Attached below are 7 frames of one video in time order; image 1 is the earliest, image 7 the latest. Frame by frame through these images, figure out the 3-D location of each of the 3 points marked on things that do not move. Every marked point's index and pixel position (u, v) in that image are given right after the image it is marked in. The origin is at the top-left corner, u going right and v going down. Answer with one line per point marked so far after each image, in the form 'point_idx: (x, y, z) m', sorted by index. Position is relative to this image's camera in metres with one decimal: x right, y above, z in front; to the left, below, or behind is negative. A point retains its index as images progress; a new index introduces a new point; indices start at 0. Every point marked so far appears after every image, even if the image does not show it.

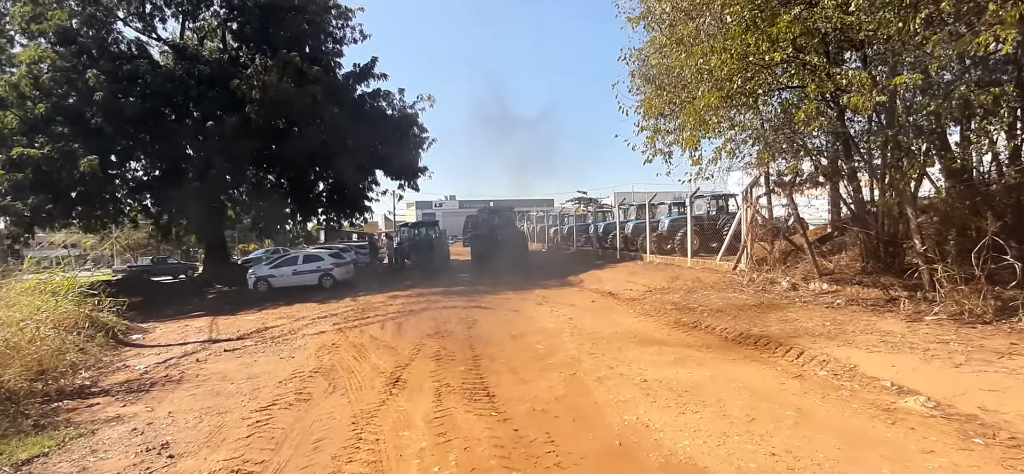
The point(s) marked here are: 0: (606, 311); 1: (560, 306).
0: (+1.8, -1.4, +10.9) m
1: (+1.0, -1.4, +11.8) m
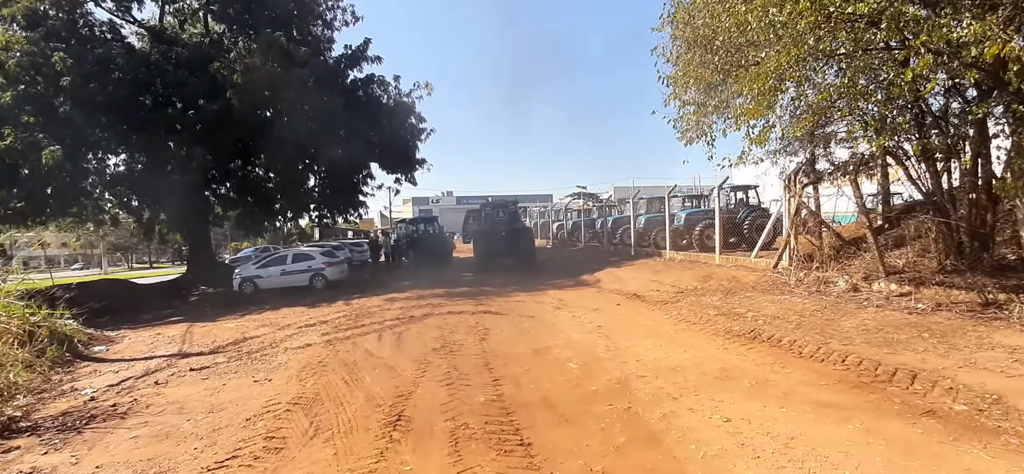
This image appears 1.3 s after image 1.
0: (+2.1, -1.3, +9.4) m
1: (+1.2, -1.3, +10.3) m
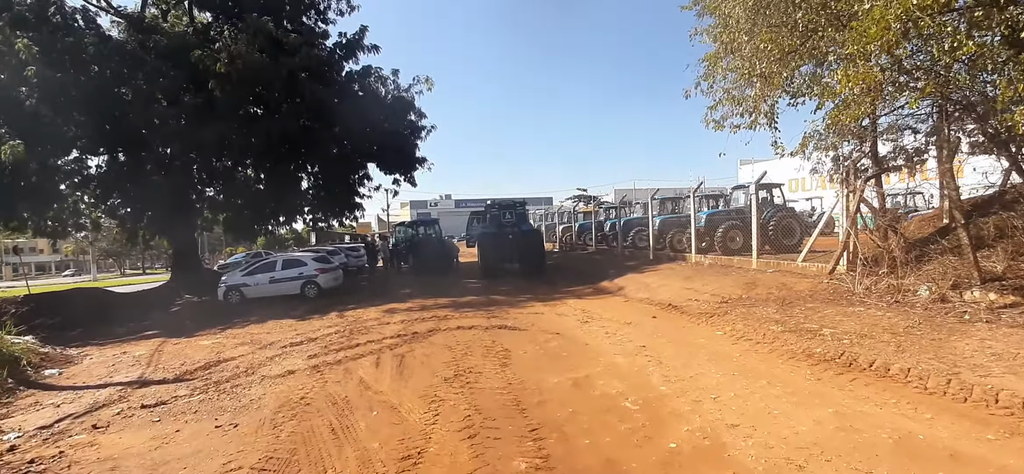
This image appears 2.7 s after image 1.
0: (+2.4, -1.3, +7.9) m
1: (+1.6, -1.3, +8.8) m
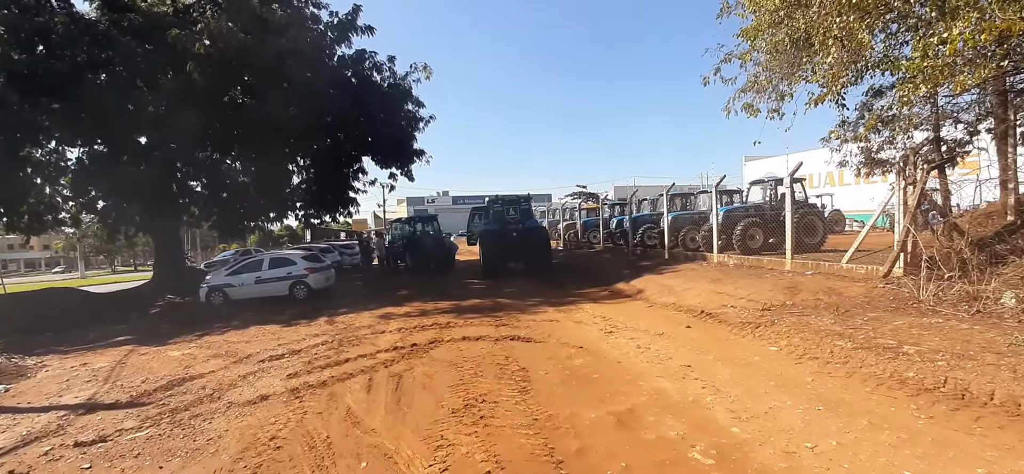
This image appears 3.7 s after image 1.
0: (+2.6, -1.3, +6.7) m
1: (+1.8, -1.3, +7.6) m
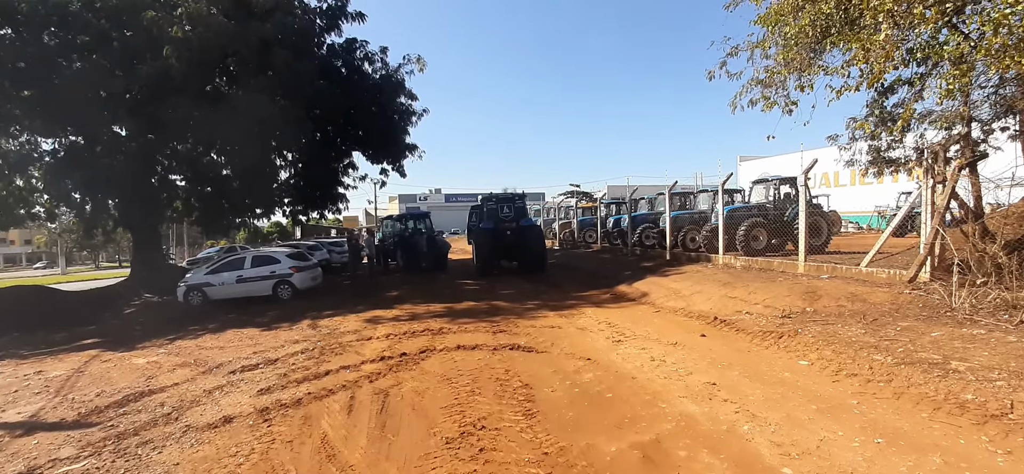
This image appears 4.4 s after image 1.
0: (+2.6, -1.3, +6.1) m
1: (+1.7, -1.3, +6.9) m
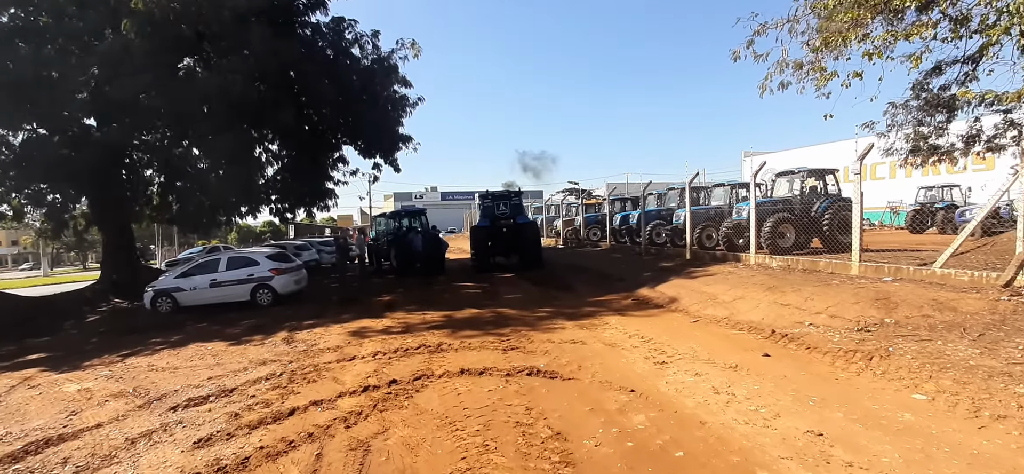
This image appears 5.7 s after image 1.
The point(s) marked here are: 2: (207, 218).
0: (+2.8, -1.3, +4.6) m
1: (+1.9, -1.3, +5.5) m
2: (-9.8, +0.6, +18.2) m
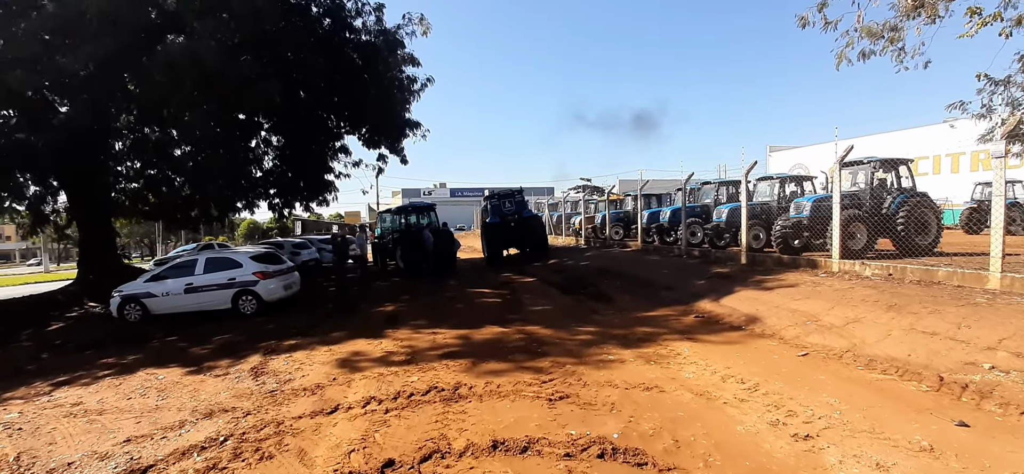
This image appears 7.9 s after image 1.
0: (+3.2, -1.3, +2.5) m
1: (+2.3, -1.3, +3.4) m
2: (-9.2, +0.7, +16.3) m
